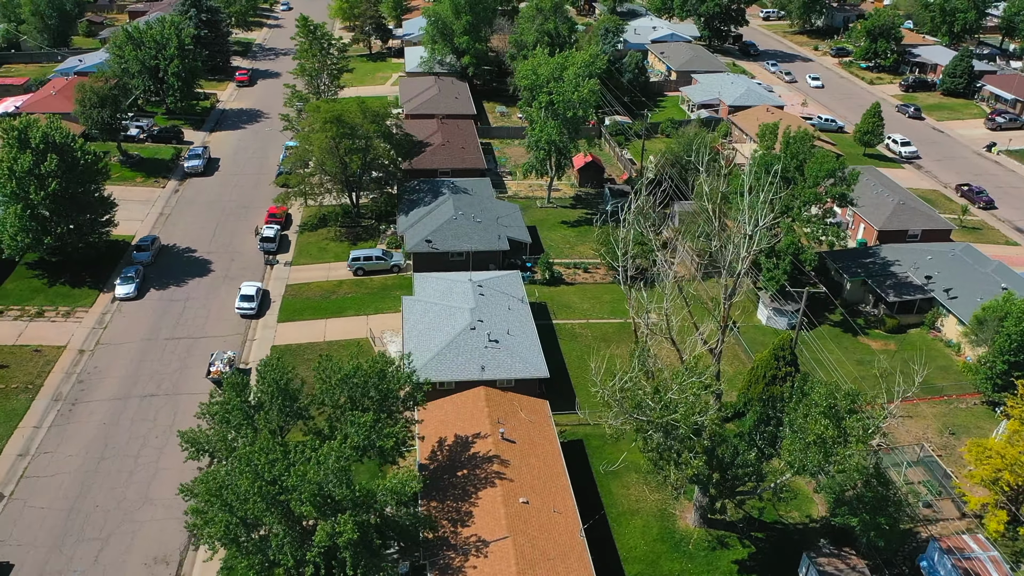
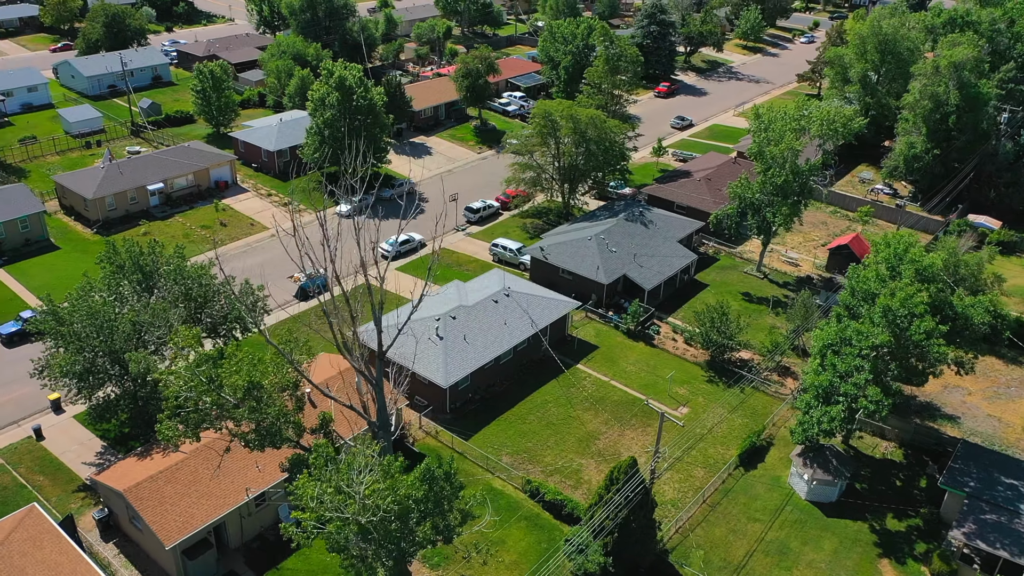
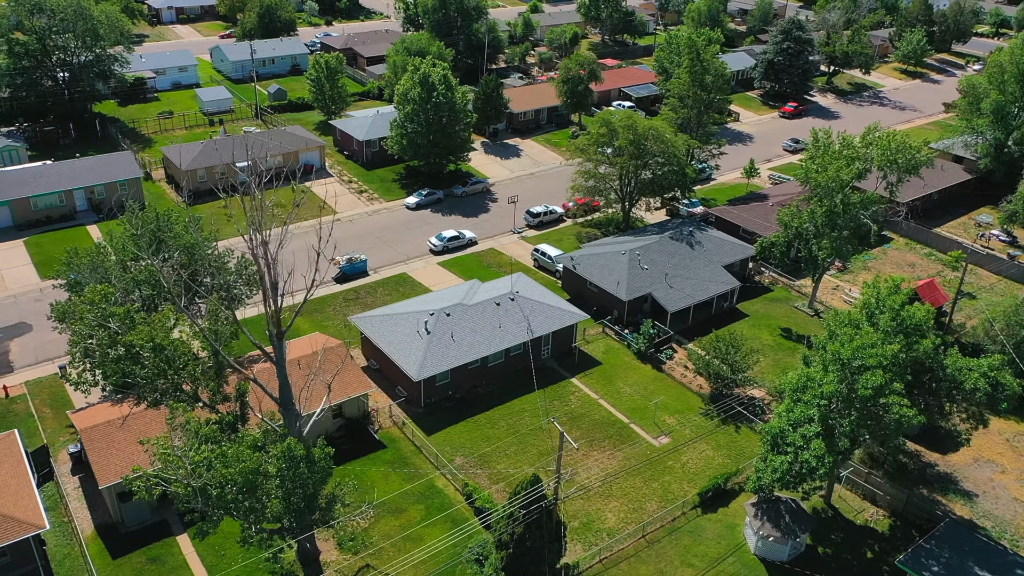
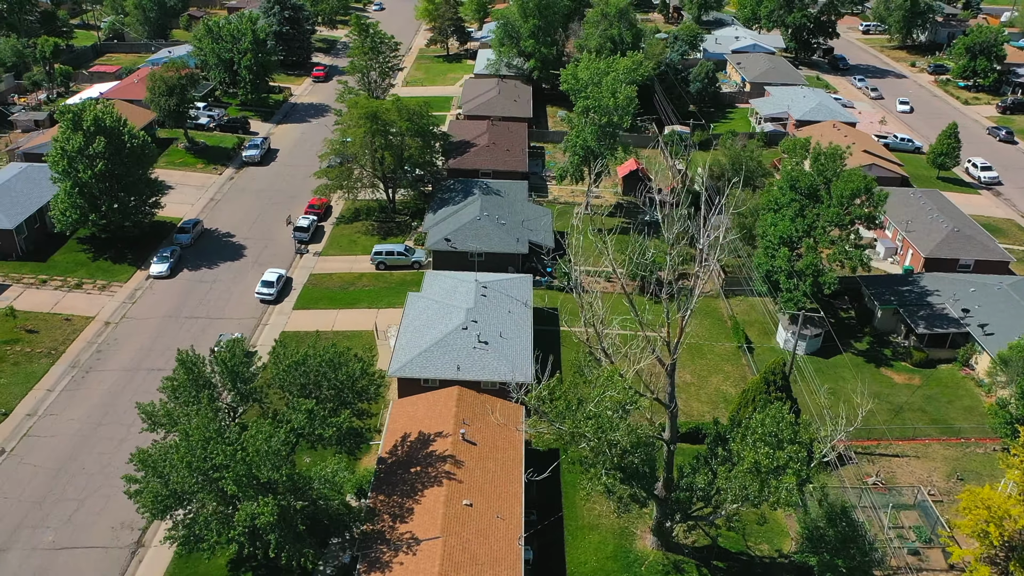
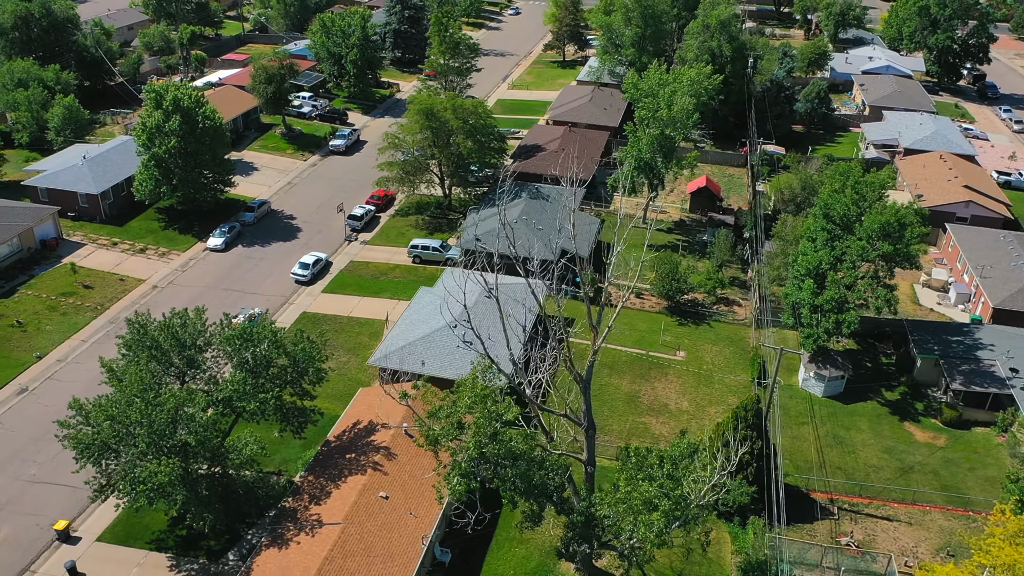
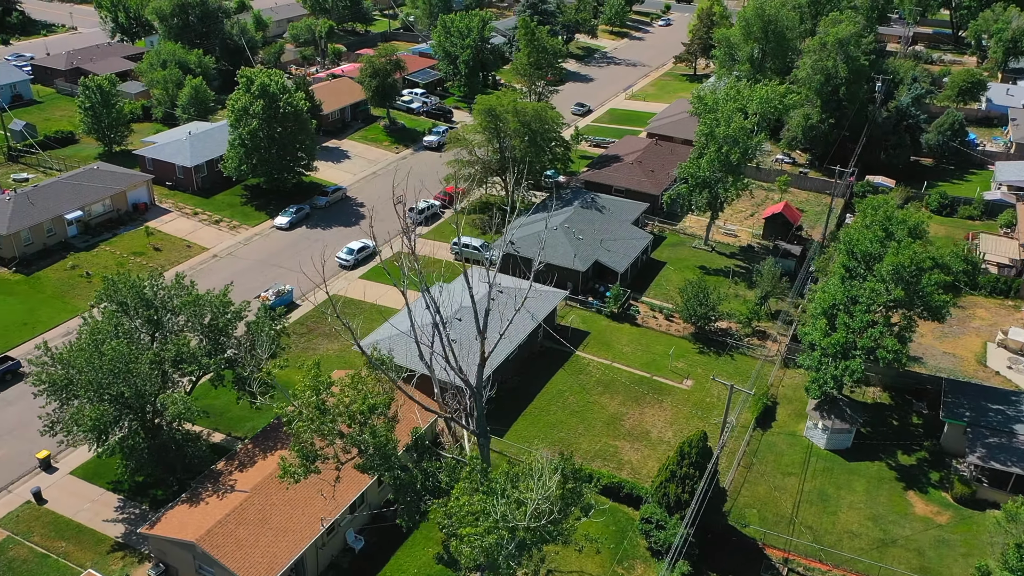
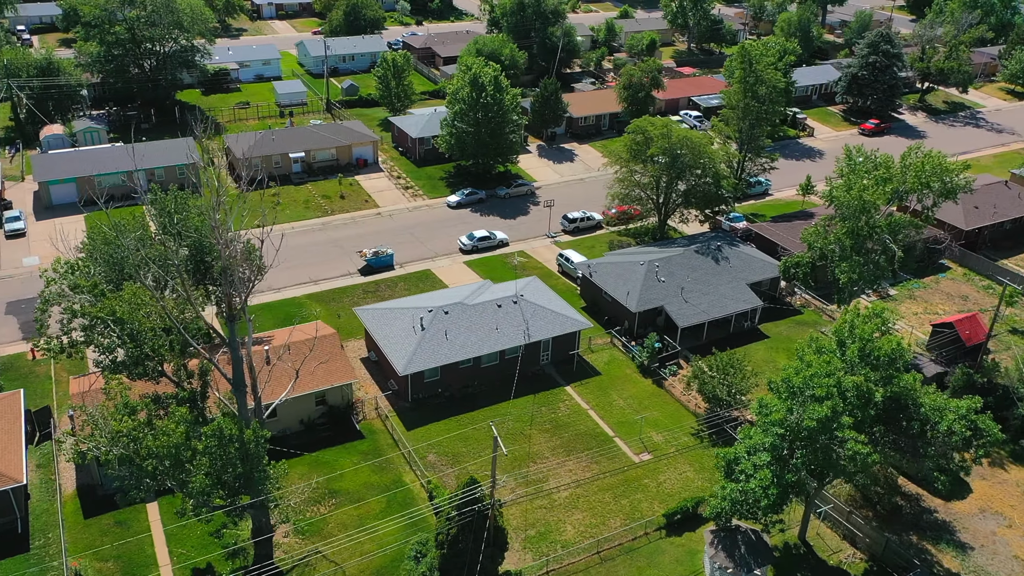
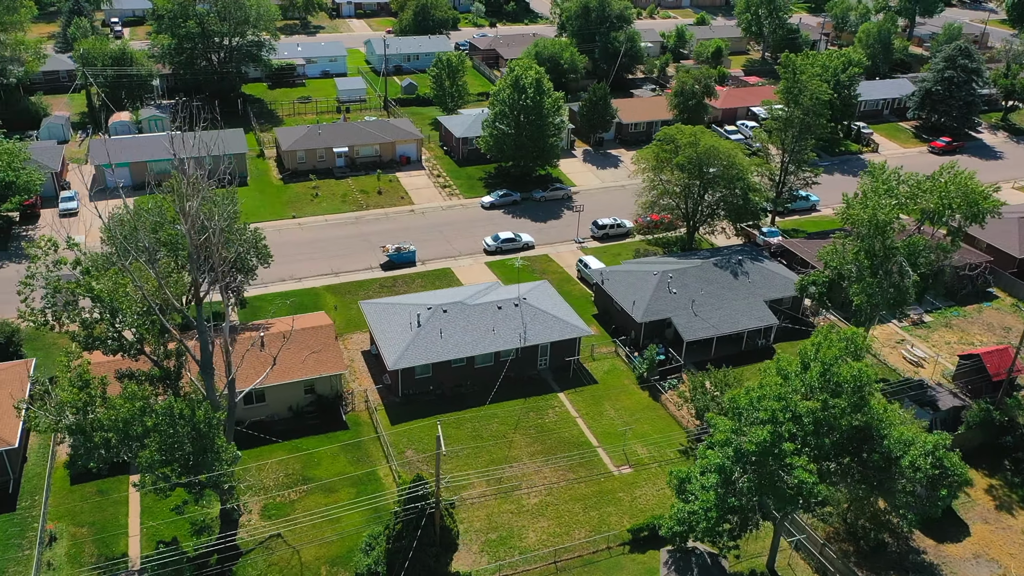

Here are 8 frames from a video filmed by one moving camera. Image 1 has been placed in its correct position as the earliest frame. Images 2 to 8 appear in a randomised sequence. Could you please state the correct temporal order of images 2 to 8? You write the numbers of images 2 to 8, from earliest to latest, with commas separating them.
4, 5, 6, 2, 3, 7, 8
